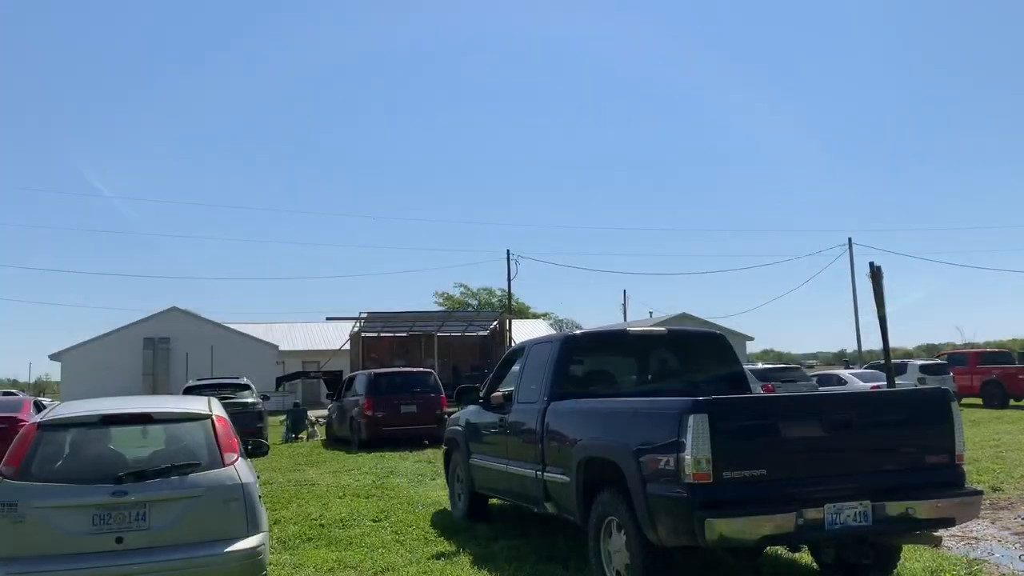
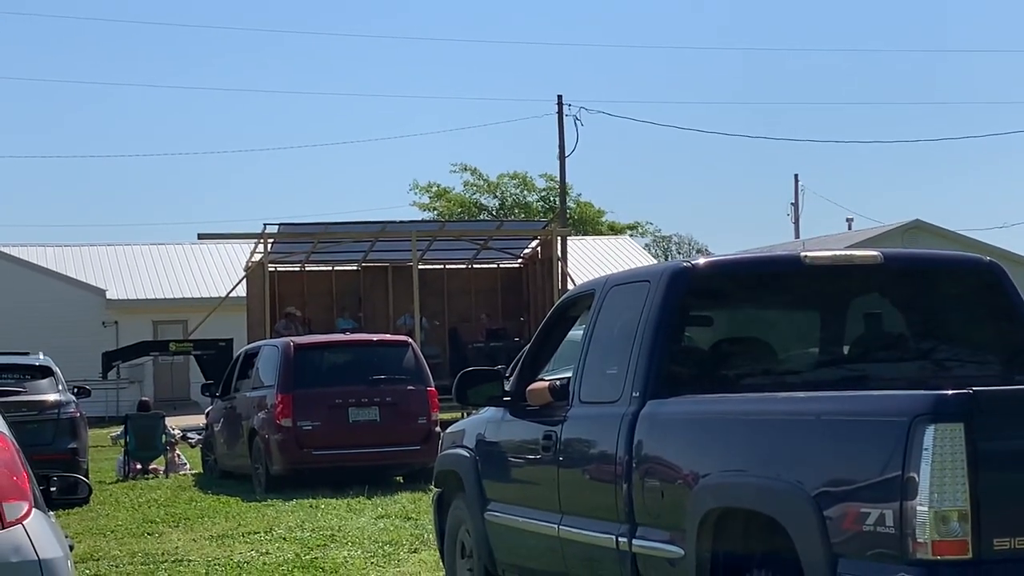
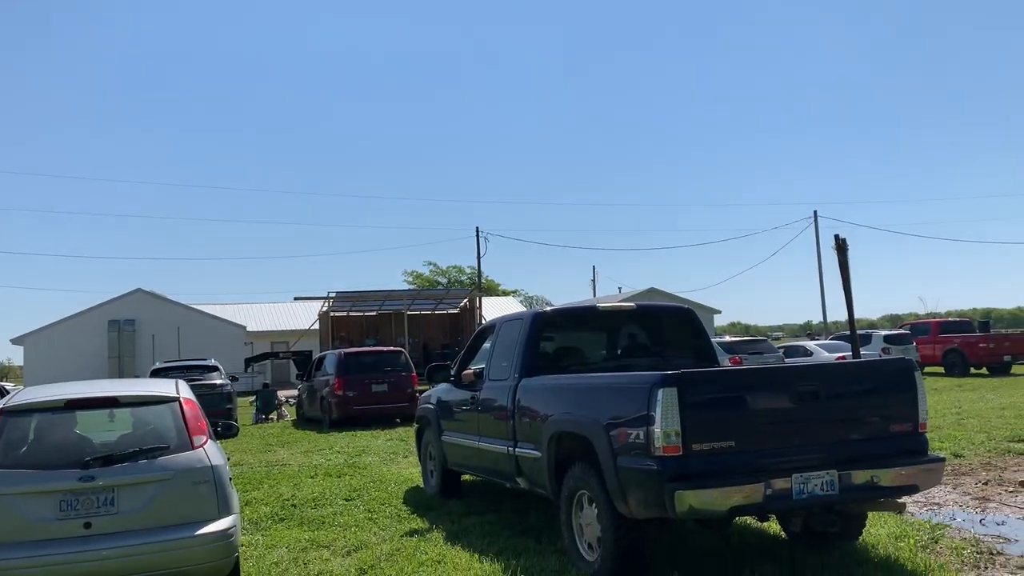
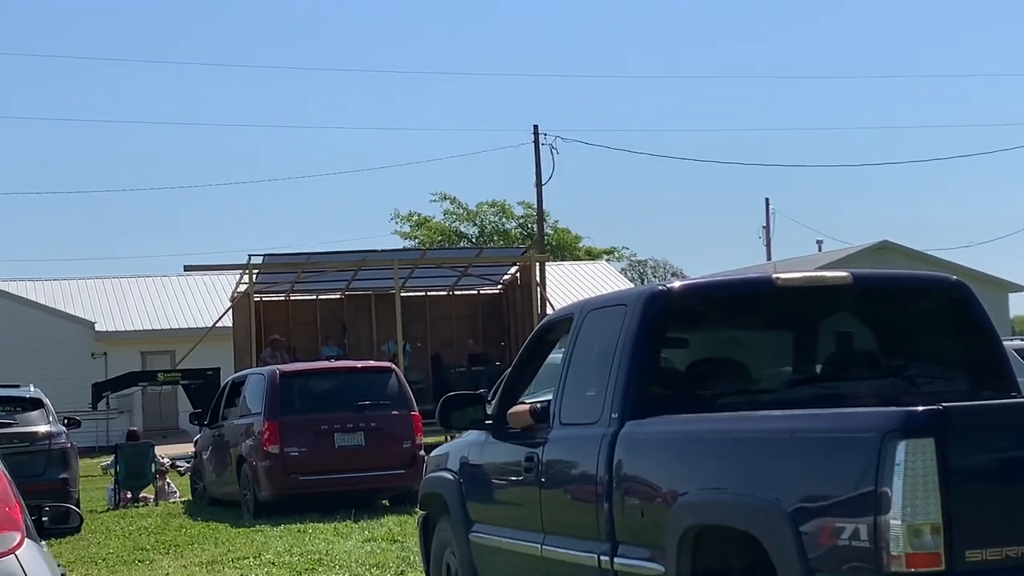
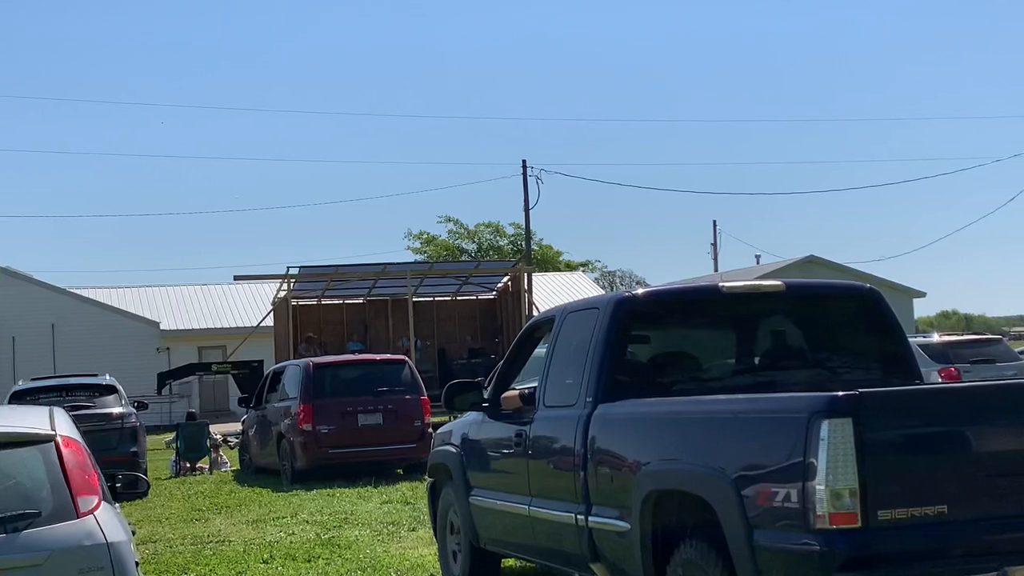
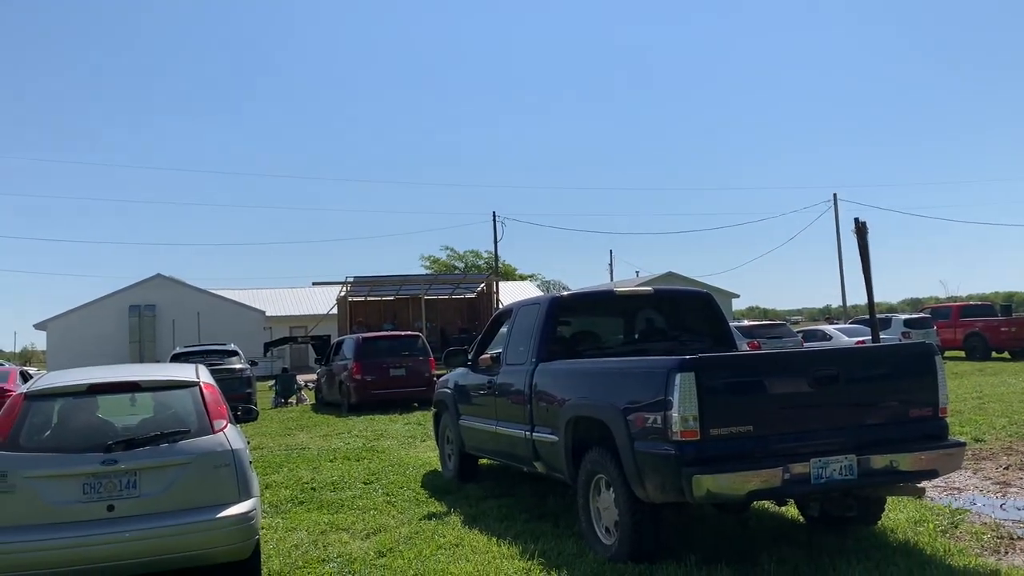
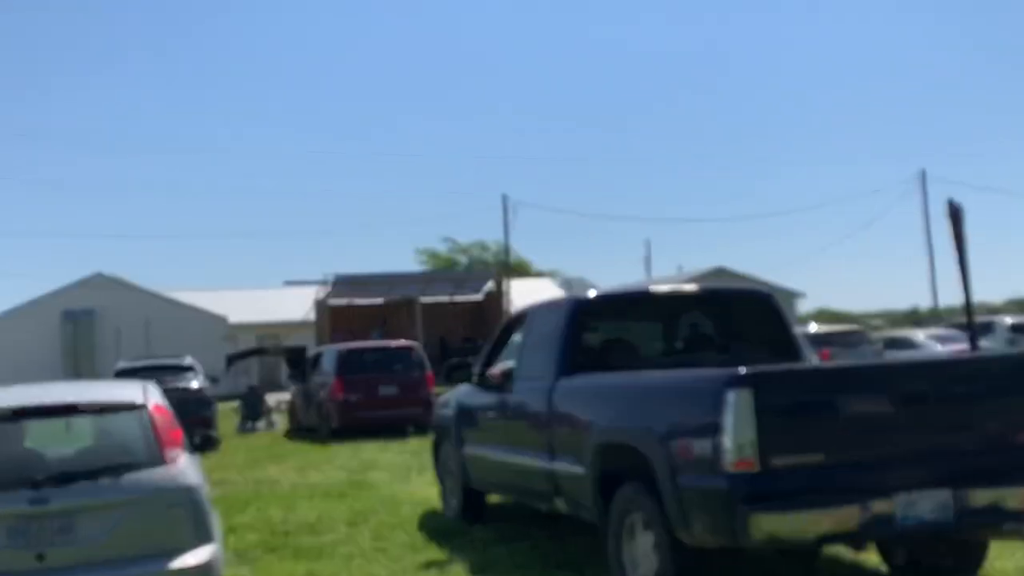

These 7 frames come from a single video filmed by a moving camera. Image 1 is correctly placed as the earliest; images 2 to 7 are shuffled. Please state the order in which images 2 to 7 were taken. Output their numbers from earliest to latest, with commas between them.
3, 6, 7, 5, 4, 2
